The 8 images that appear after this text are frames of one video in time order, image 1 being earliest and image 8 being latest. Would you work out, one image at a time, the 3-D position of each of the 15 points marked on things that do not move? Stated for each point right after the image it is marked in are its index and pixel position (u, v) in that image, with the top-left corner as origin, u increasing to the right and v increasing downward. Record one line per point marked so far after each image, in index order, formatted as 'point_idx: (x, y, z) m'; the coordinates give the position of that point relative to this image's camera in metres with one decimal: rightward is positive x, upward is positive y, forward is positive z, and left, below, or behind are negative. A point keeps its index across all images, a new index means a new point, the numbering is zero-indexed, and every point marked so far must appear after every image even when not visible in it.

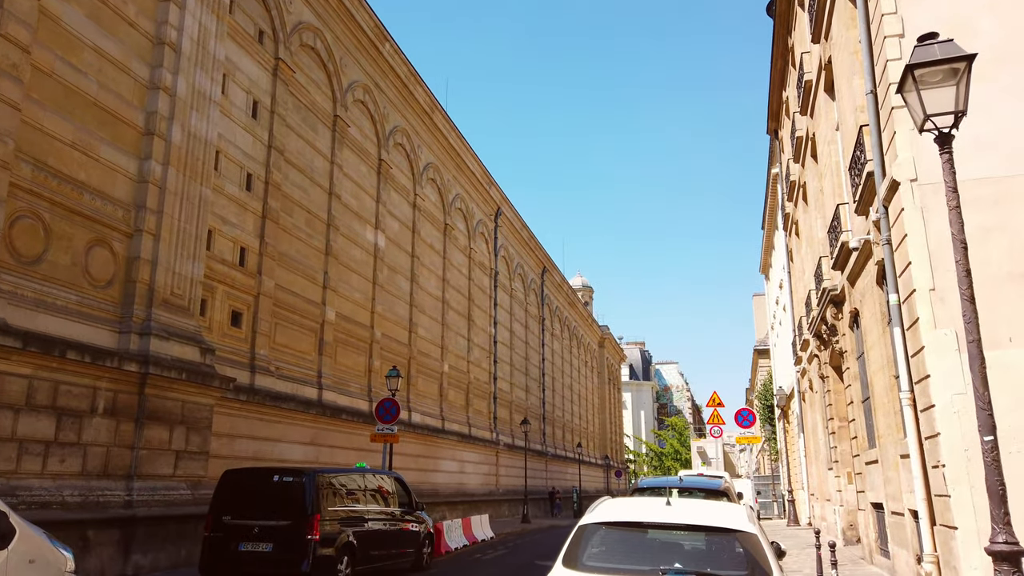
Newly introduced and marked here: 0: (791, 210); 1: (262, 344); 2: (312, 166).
0: (+6.7, +1.9, +18.9) m
1: (-5.1, -1.1, +15.9) m
2: (-4.8, +2.9, +18.7) m
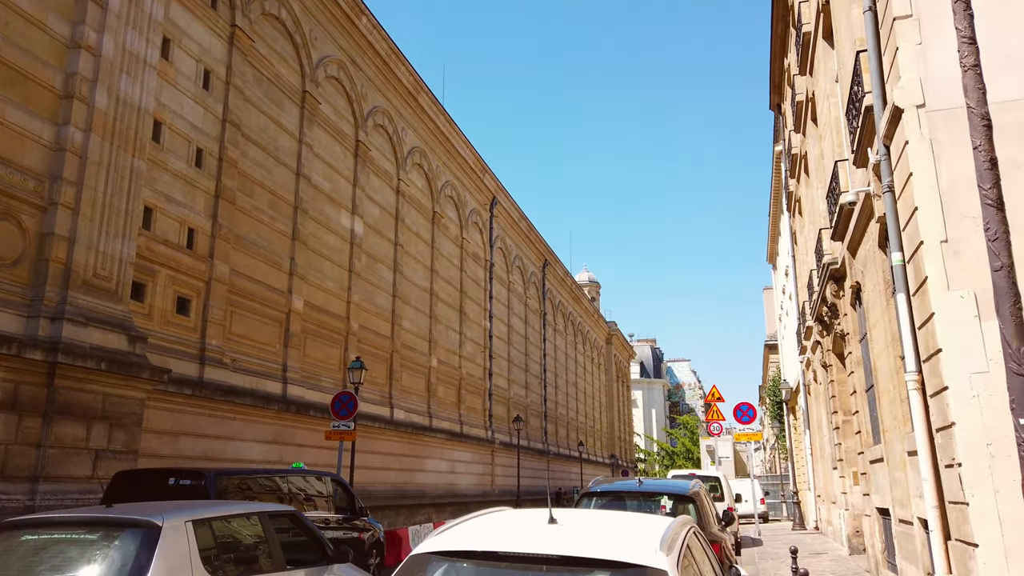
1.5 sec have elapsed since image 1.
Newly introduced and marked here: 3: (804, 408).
0: (+6.3, +2.3, +17.4) m
1: (-5.6, -0.9, +14.6) m
2: (-5.3, +3.2, +17.4) m
3: (+7.2, -2.9, +19.3) m
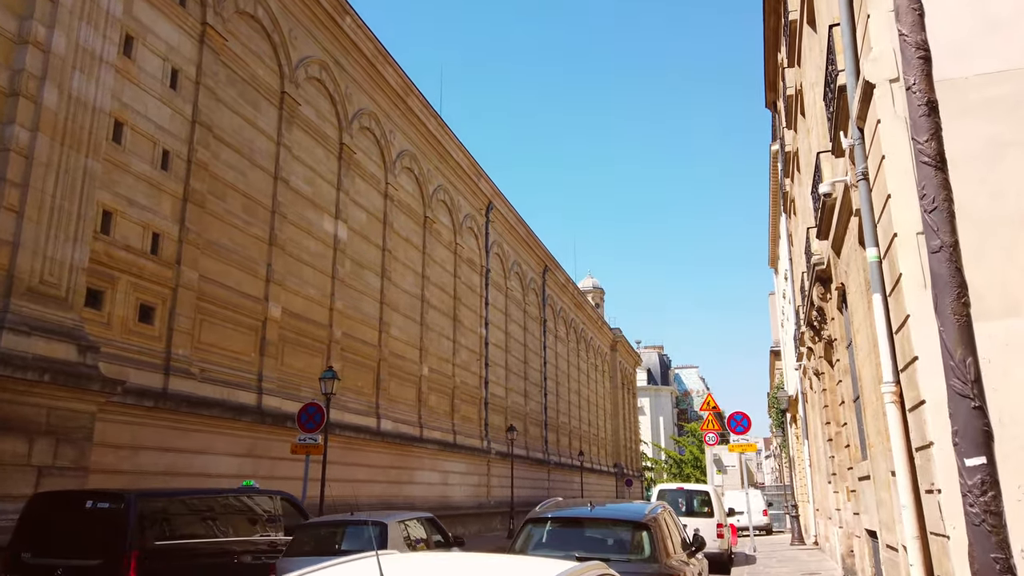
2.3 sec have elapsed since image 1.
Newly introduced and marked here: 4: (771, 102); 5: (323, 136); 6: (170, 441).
0: (+5.9, +2.2, +16.7) m
1: (-5.9, -1.0, +14.1) m
2: (-5.6, +3.1, +16.9) m
3: (+6.9, -3.0, +18.5) m
4: (+6.5, +4.7, +19.6) m
5: (-4.8, +3.9, +19.9) m
6: (-5.9, -2.6, +13.5) m
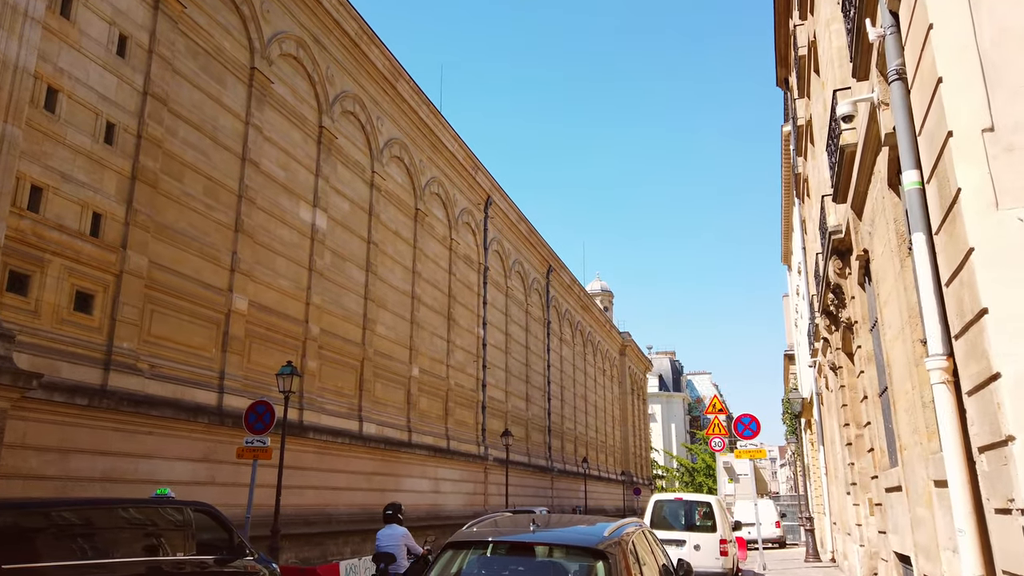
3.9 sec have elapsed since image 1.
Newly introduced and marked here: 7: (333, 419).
0: (+5.6, +2.4, +15.2) m
1: (-6.3, -0.8, +12.7) m
2: (-5.9, +3.3, +15.6) m
3: (+6.6, -2.8, +16.9) m
4: (+6.3, +4.8, +18.1) m
5: (-5.0, +4.0, +18.6) m
6: (-6.3, -2.4, +12.1) m
7: (-4.3, -3.1, +18.7) m
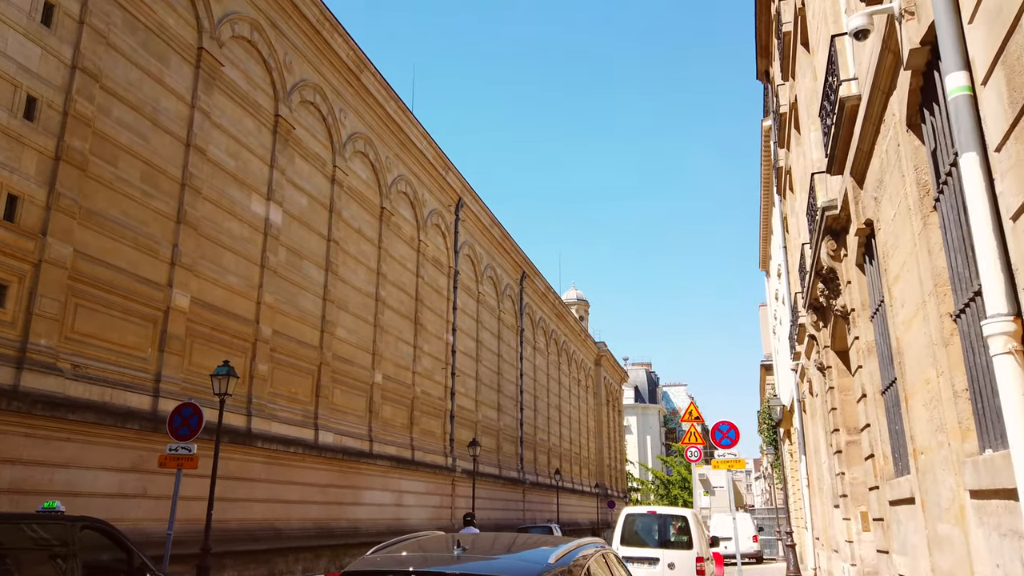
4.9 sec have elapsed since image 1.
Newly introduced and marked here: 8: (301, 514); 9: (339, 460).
0: (+5.0, +2.4, +14.3) m
1: (-6.9, -0.6, +11.5) m
2: (-6.5, +3.4, +14.4) m
3: (+5.9, -2.9, +16.0) m
4: (+5.6, +4.8, +17.3) m
5: (-5.8, +4.1, +17.4) m
6: (-6.8, -2.3, +10.9) m
7: (-5.1, -3.1, +17.5) m
8: (-4.8, -5.1, +17.8) m
9: (-4.3, -4.3, +19.5) m
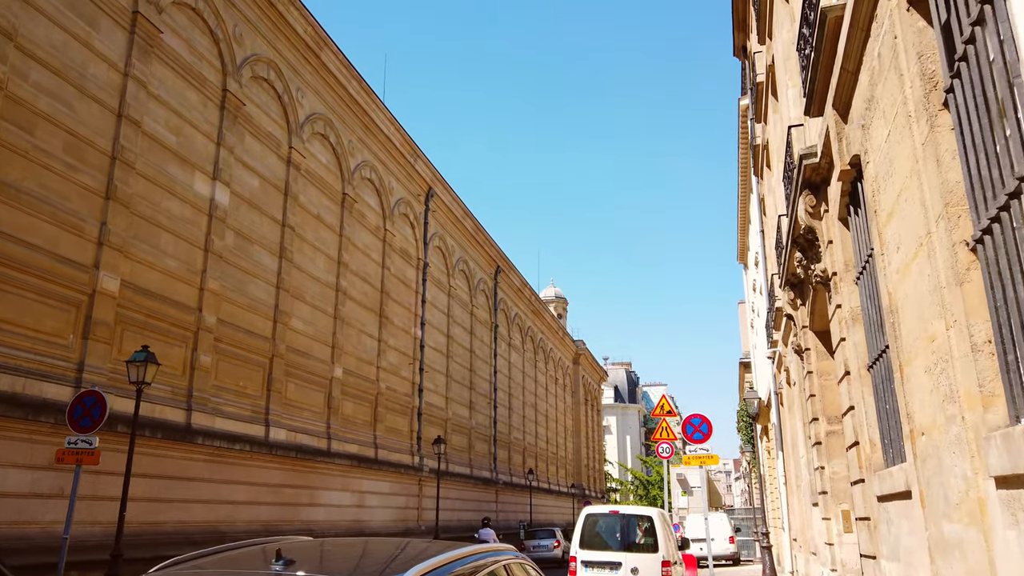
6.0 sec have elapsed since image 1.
0: (+4.3, +2.7, +13.4) m
1: (-7.5, -0.3, +10.3) m
2: (-7.3, +3.7, +13.3) m
3: (+5.1, -2.6, +15.1) m
4: (+4.8, +5.1, +16.4) m
5: (-6.5, +4.4, +16.3) m
6: (-7.5, -2.0, +9.7) m
7: (-5.9, -2.8, +16.3) m
8: (-5.6, -4.8, +16.6) m
9: (-5.2, -4.0, +18.4) m
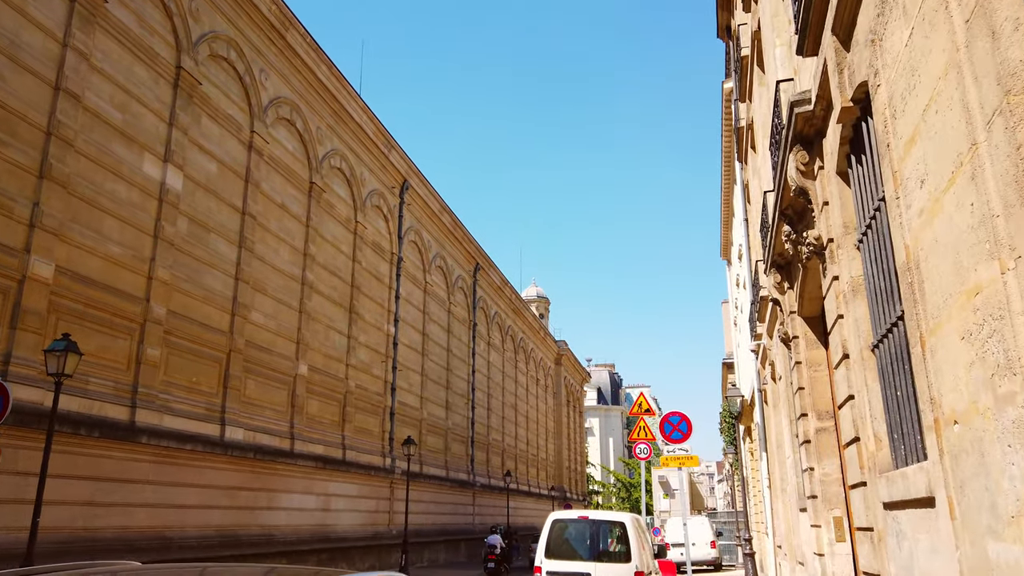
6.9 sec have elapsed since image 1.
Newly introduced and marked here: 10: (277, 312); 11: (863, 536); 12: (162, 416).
0: (+3.8, +2.8, +12.6) m
1: (-8.0, -0.1, +9.2) m
2: (-7.8, +3.9, +12.2) m
3: (+4.5, -2.4, +14.3) m
4: (+4.2, +5.2, +15.6) m
5: (-7.1, +4.6, +15.2) m
6: (-8.0, -1.7, +8.6) m
7: (-6.4, -2.6, +15.3) m
8: (-6.2, -4.6, +15.6) m
9: (-5.8, -3.8, +17.4) m
10: (-5.9, -0.6, +19.5) m
11: (+2.6, -1.8, +5.7) m
12: (-6.6, -2.4, +14.7) m
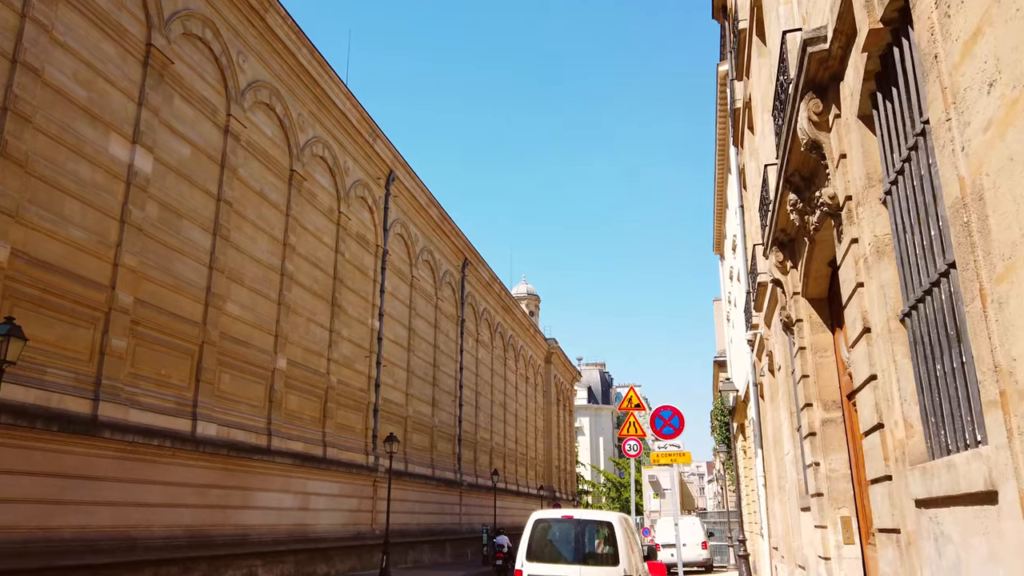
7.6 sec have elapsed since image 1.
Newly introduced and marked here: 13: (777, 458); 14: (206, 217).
0: (+3.5, +3.0, +11.9) m
1: (-8.2, +0.2, +8.5) m
2: (-8.0, +4.1, +11.5) m
3: (+4.3, -2.3, +13.7) m
4: (+4.0, +5.4, +15.0) m
5: (-7.4, +4.8, +14.5) m
6: (-8.2, -1.5, +7.9) m
7: (-6.7, -2.4, +14.6) m
8: (-6.5, -4.4, +14.9) m
9: (-6.1, -3.6, +16.7) m
10: (-6.2, -0.3, +18.8) m
11: (+2.4, -1.6, +5.1) m
12: (-6.8, -2.2, +13.9) m
13: (+3.6, -2.3, +10.5) m
14: (-6.6, +1.6, +17.0) m
